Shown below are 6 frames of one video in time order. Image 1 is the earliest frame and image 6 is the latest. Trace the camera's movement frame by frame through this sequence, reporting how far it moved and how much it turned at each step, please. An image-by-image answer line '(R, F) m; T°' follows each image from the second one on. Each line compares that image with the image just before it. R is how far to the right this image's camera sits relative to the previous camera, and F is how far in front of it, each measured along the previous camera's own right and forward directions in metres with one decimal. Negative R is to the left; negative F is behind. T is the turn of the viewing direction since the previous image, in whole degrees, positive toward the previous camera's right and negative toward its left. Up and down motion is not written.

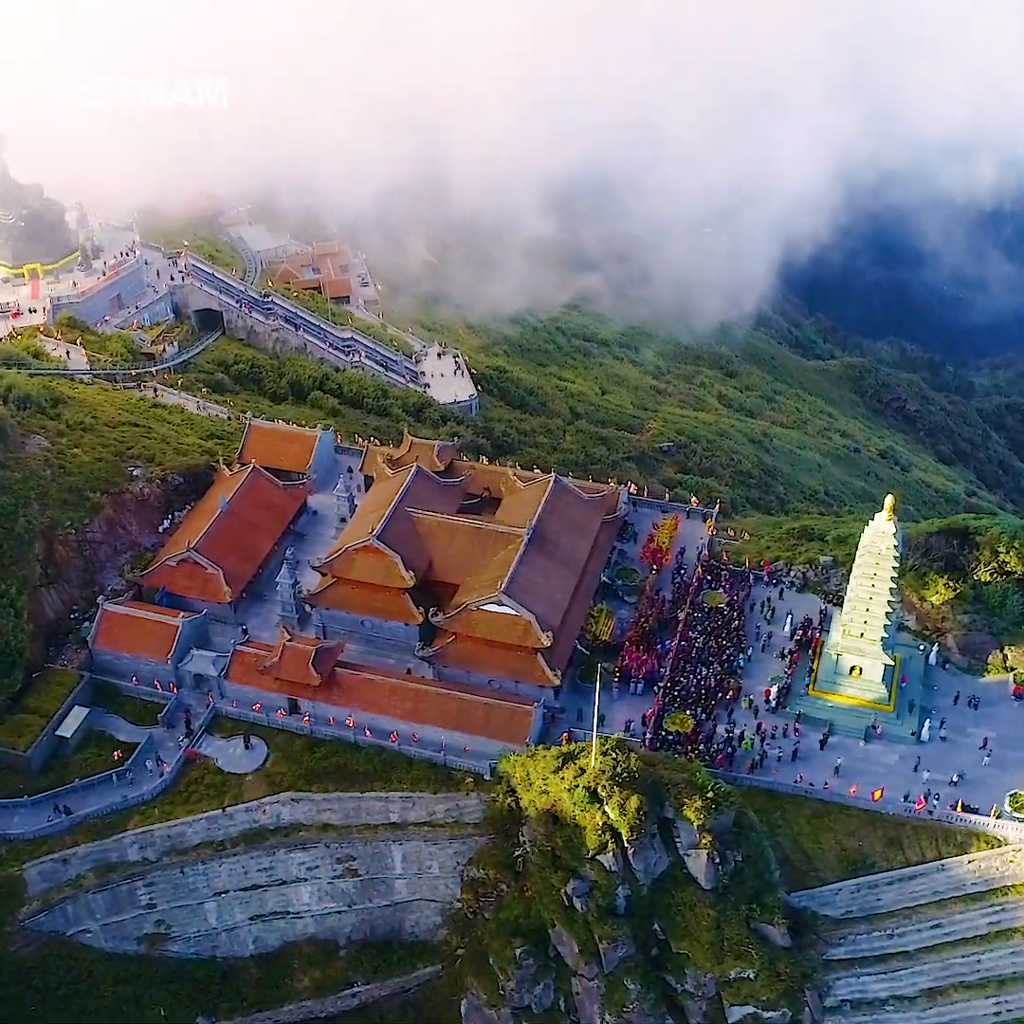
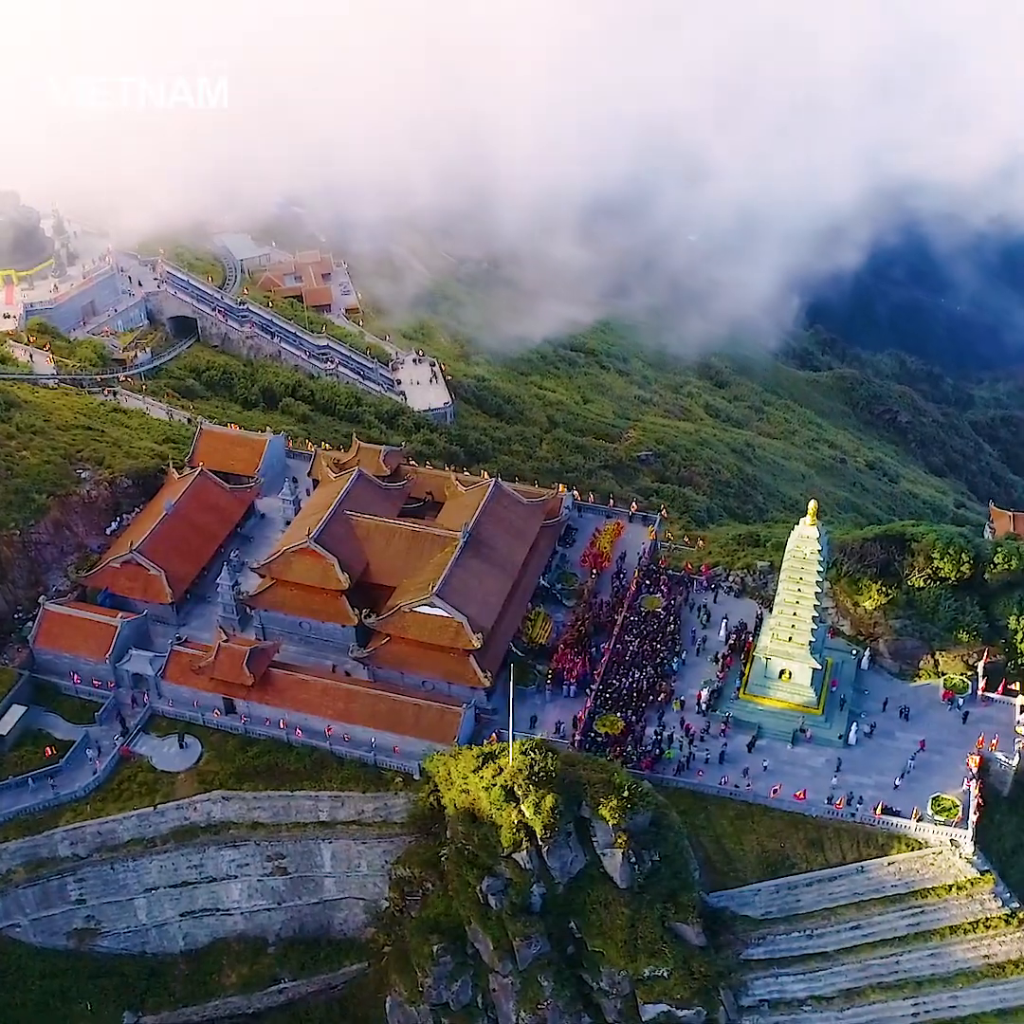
(+2.5, -0.5) m; 0°
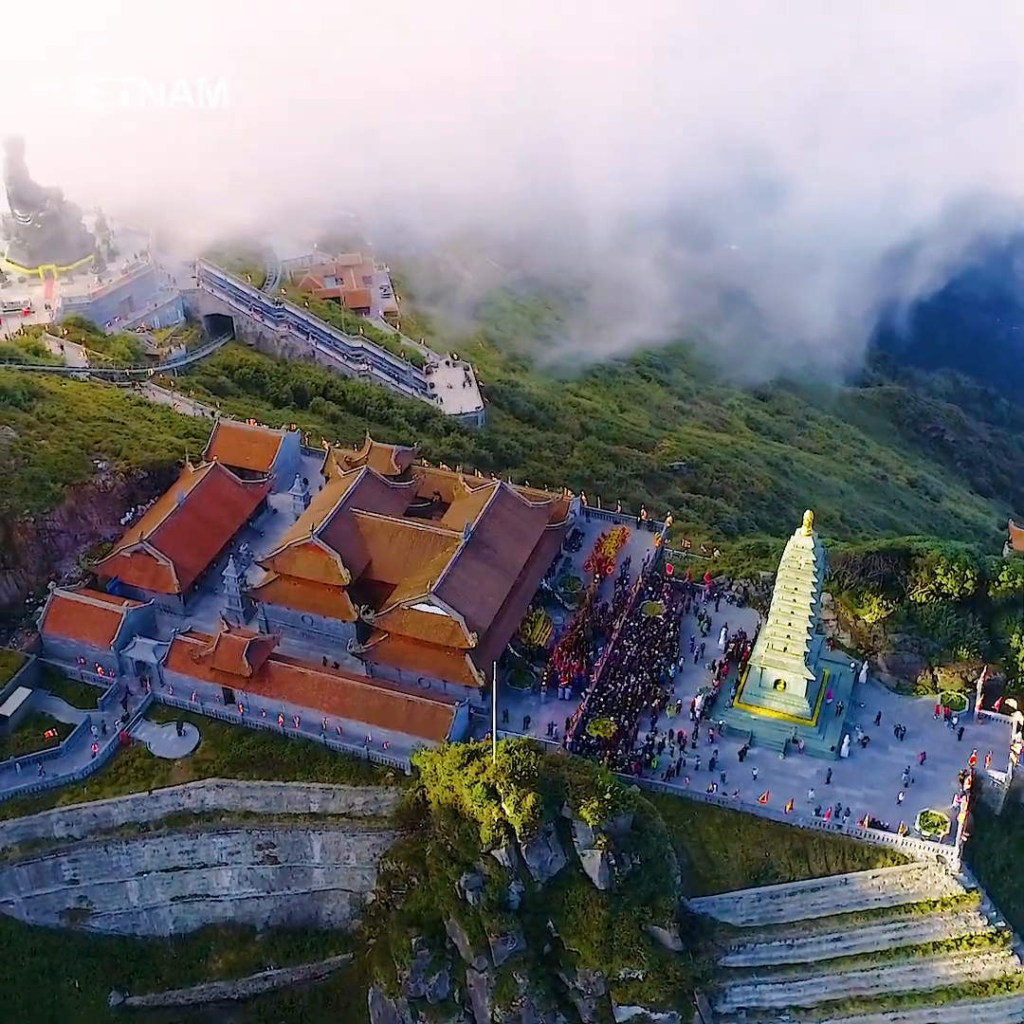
(+1.7, -0.4) m; -2°
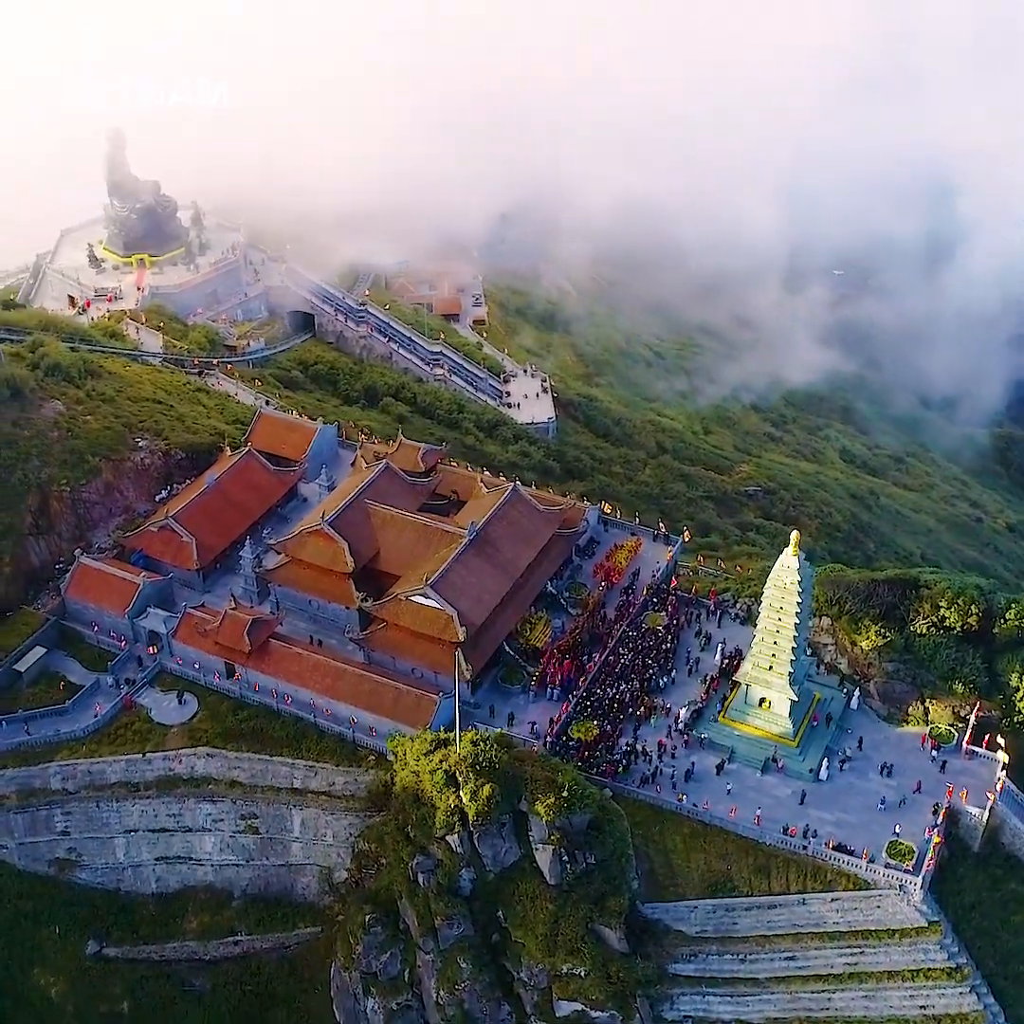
(+4.2, -0.9) m; -5°
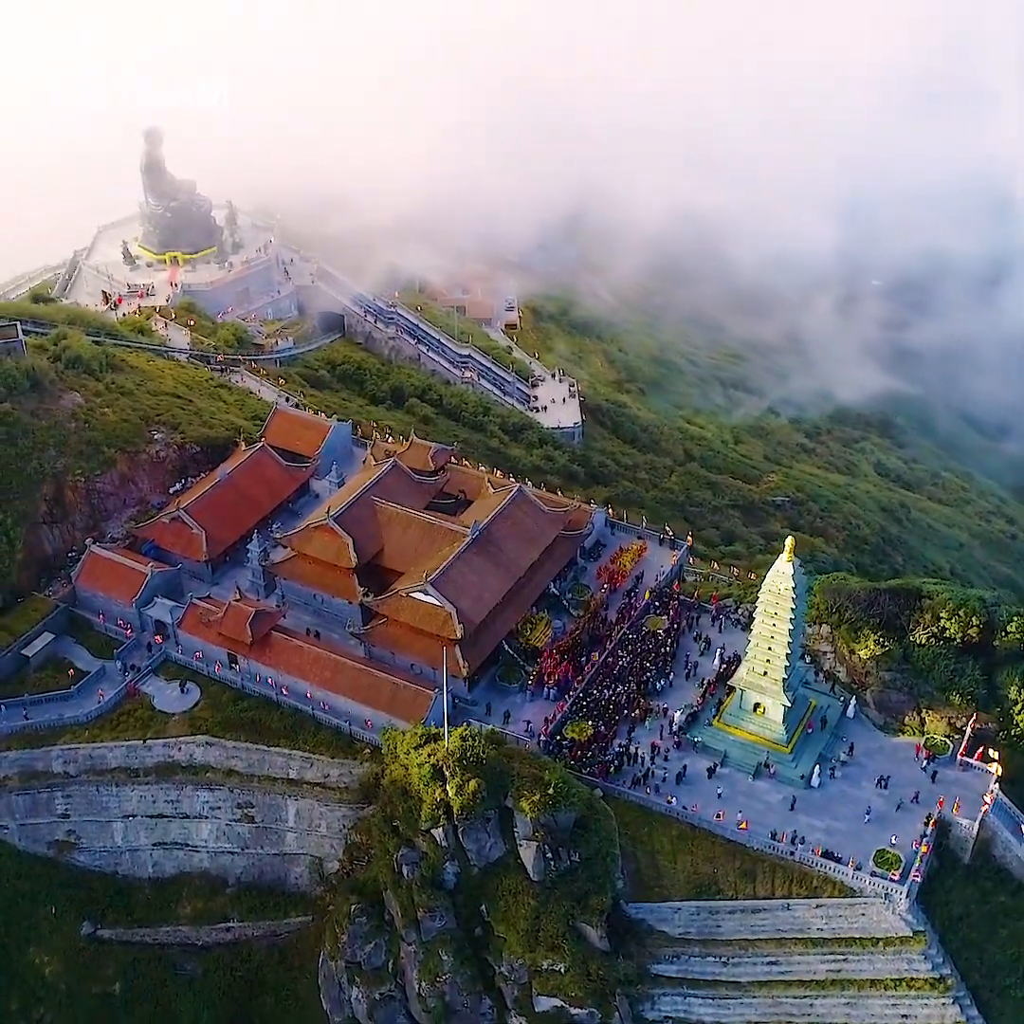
(+1.5, -0.4) m; -2°
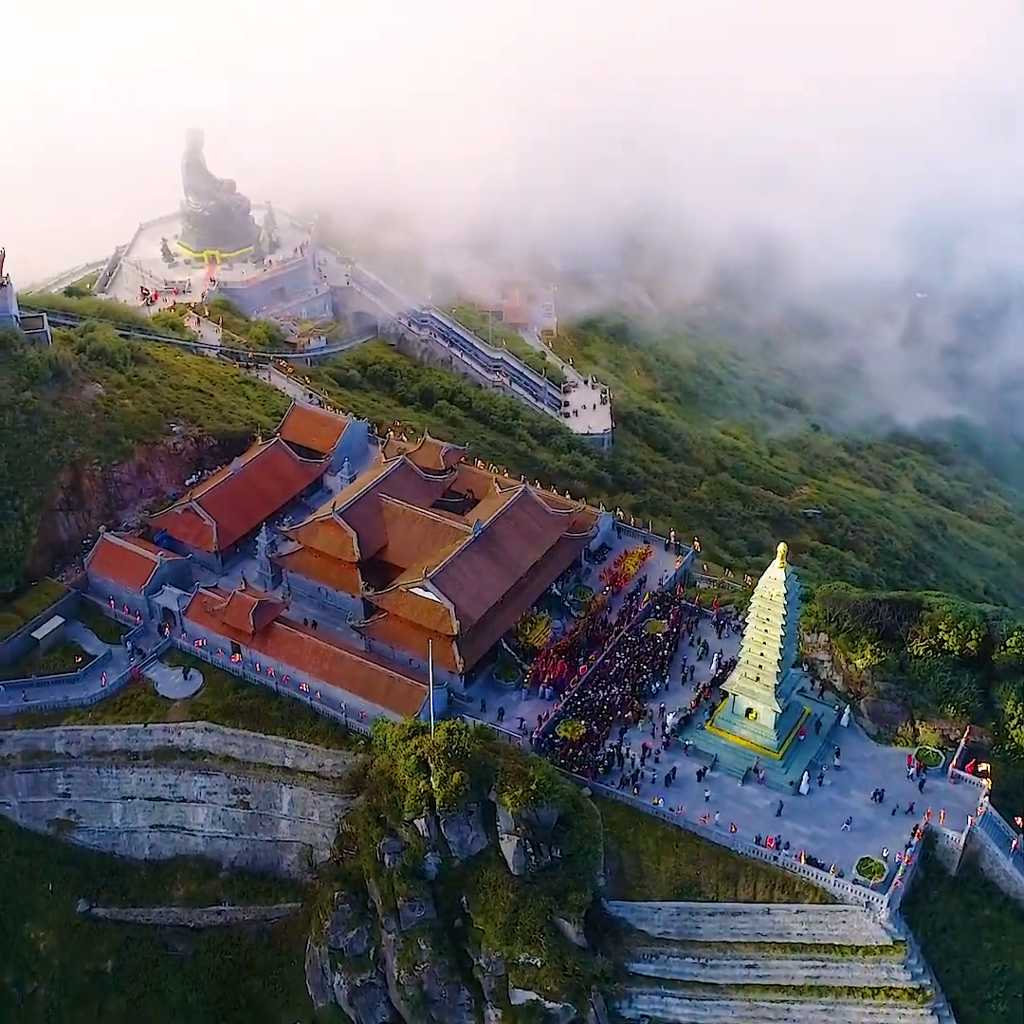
(+1.8, -0.5) m; -2°
